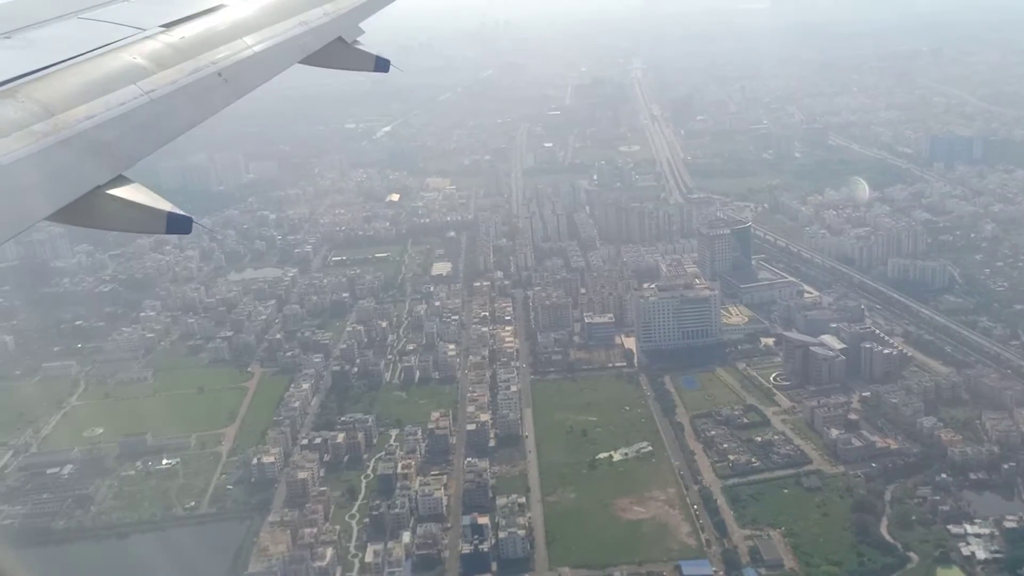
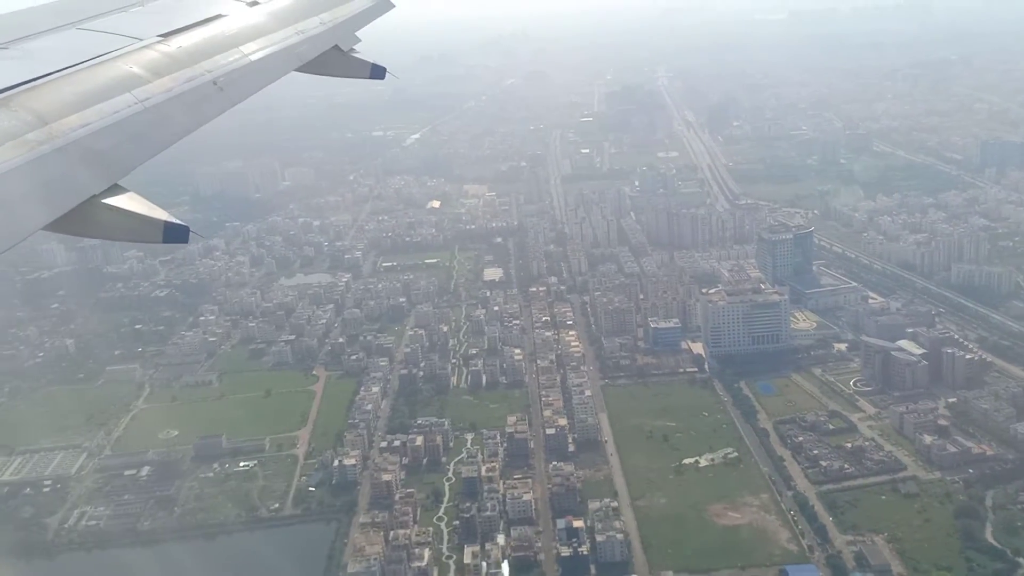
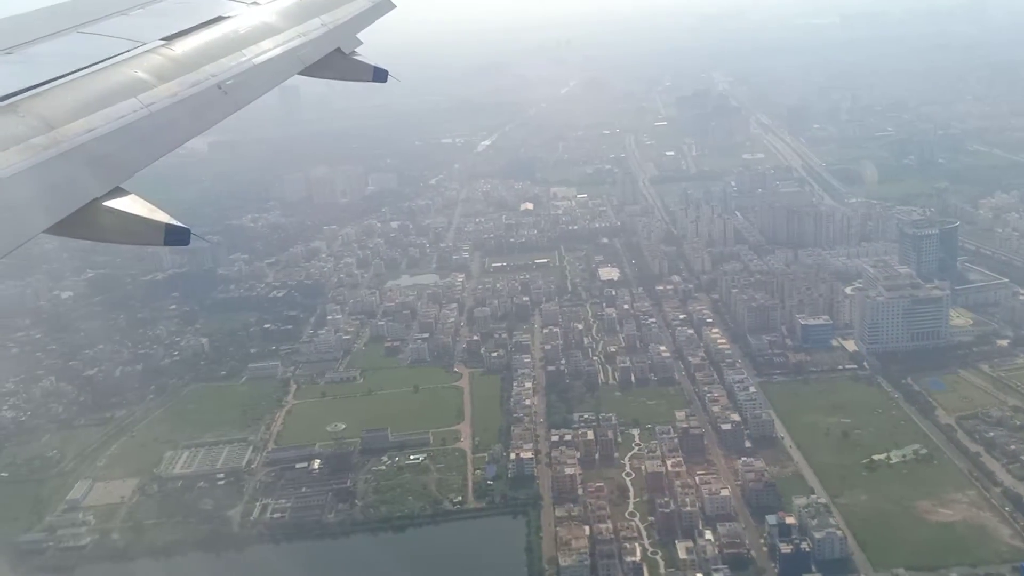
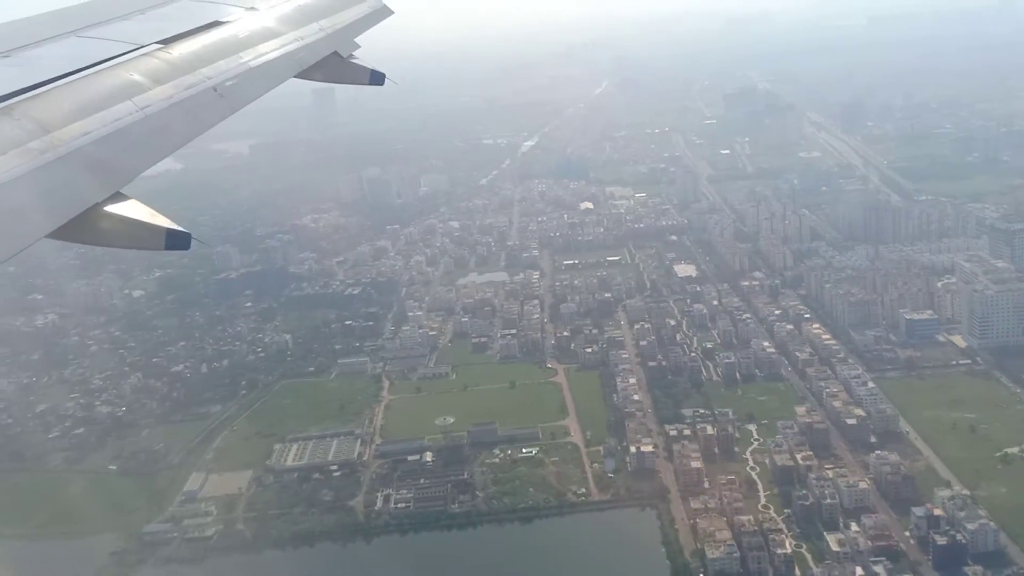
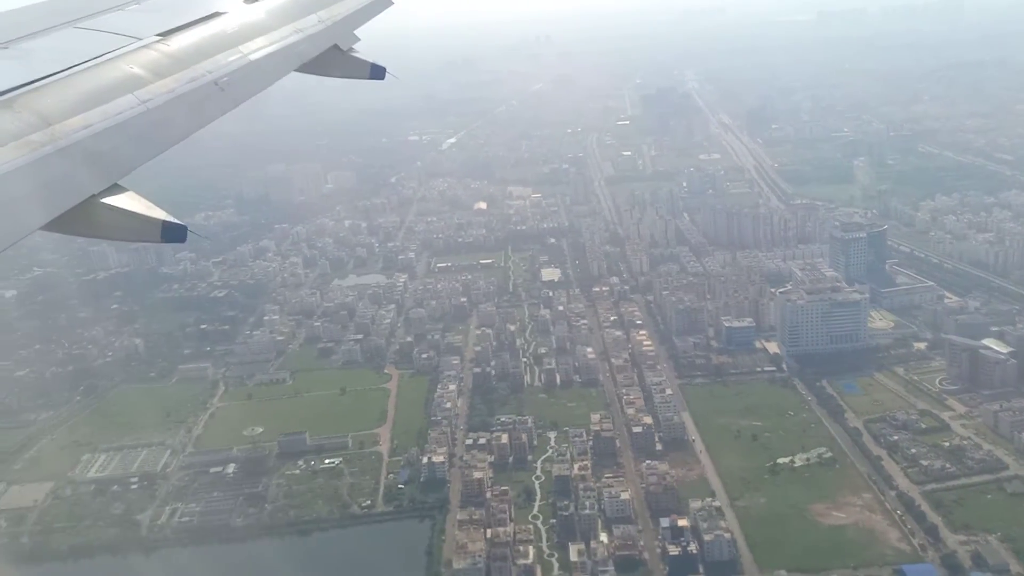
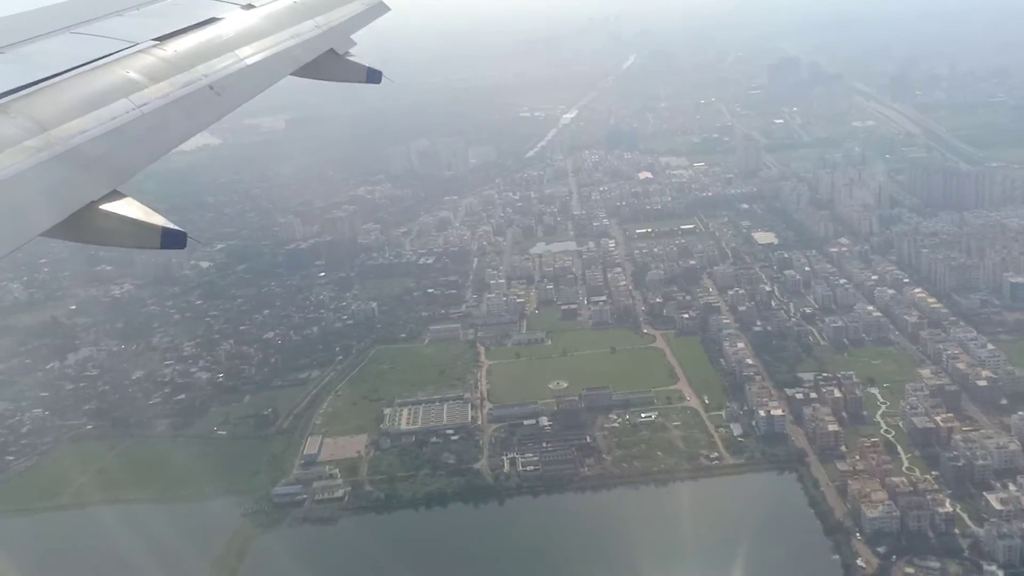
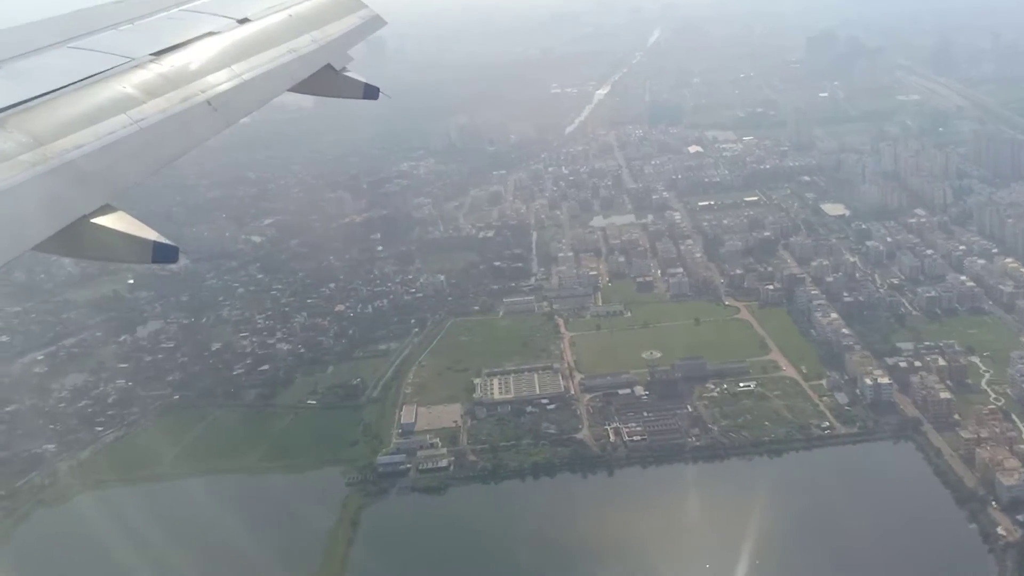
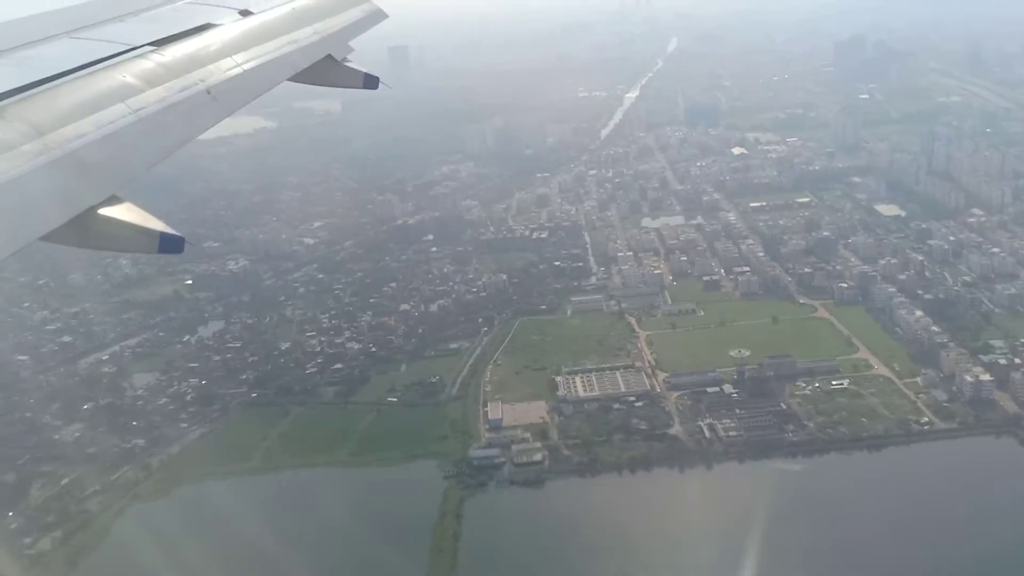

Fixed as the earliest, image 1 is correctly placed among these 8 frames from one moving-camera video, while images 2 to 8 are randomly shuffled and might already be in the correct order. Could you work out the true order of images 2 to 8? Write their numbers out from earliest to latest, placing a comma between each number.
2, 5, 3, 4, 6, 7, 8
